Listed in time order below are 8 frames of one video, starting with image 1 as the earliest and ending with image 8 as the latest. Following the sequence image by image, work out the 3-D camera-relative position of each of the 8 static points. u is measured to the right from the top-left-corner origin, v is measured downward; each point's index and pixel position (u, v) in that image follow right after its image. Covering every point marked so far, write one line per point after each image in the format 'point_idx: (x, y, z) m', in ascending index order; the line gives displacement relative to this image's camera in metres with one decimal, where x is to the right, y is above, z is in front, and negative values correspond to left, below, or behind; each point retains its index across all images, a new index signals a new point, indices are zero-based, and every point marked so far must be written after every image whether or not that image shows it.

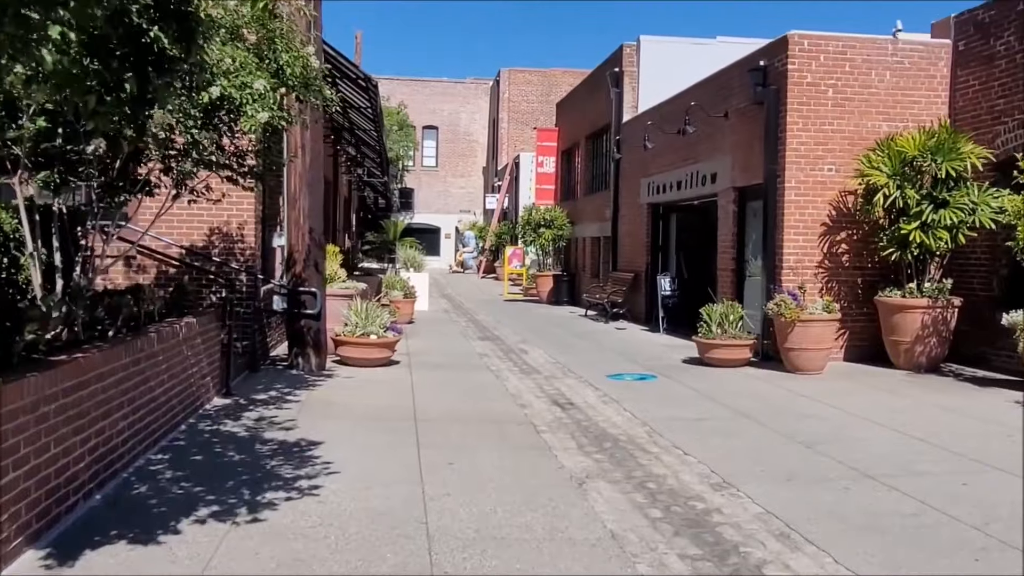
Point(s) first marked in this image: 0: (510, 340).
0: (0.0, -0.9, +15.0) m
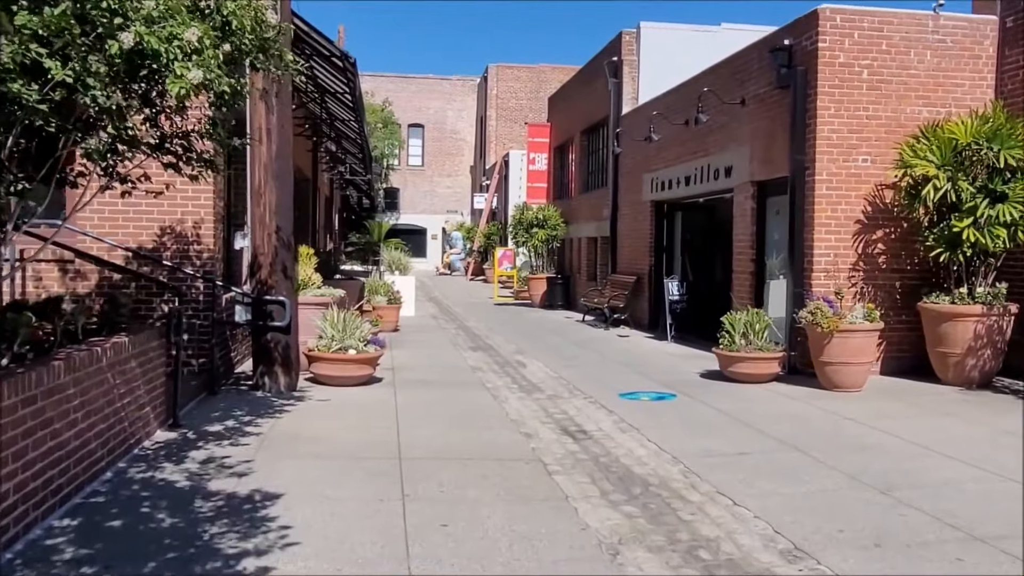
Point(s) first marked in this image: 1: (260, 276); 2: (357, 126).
0: (-0.1, -1.0, +13.7) m
1: (-2.5, +0.1, +8.7) m
2: (-2.8, +2.9, +15.9) m
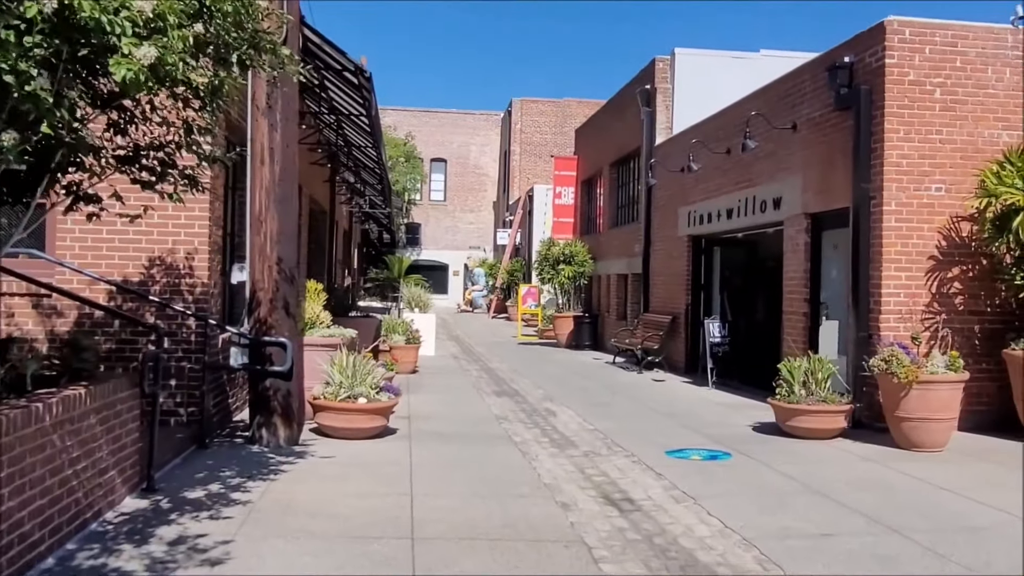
0: (+0.3, -1.6, +12.6) m
1: (-2.2, -0.2, +7.7) m
2: (-2.3, +2.3, +15.0) m
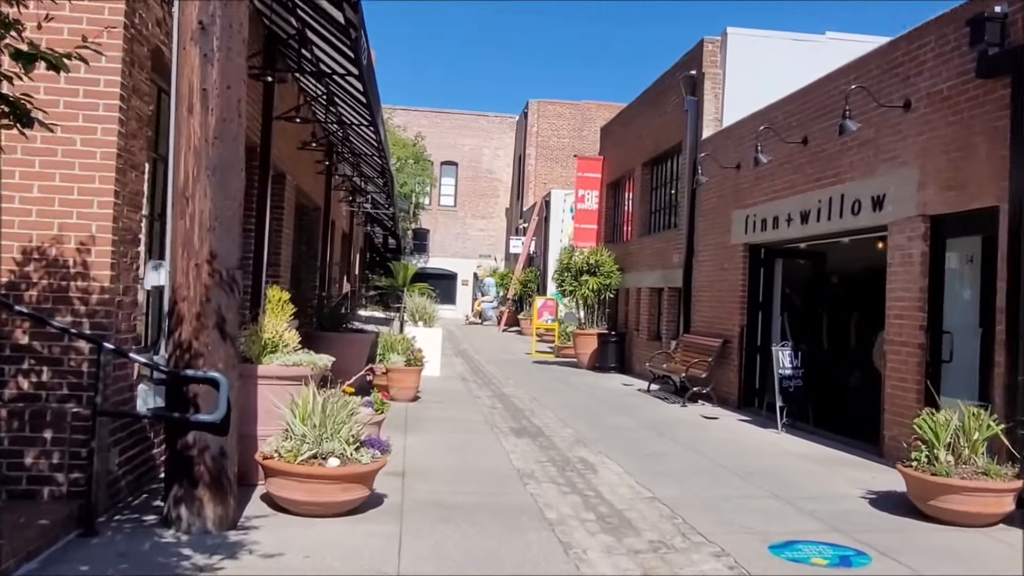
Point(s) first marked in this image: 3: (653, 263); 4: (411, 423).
0: (+0.6, -1.7, +10.0) m
1: (-2.0, -0.3, +5.2) m
2: (-1.9, +2.1, +12.5) m
3: (+2.9, +0.5, +18.1) m
4: (-1.2, -1.6, +10.5) m
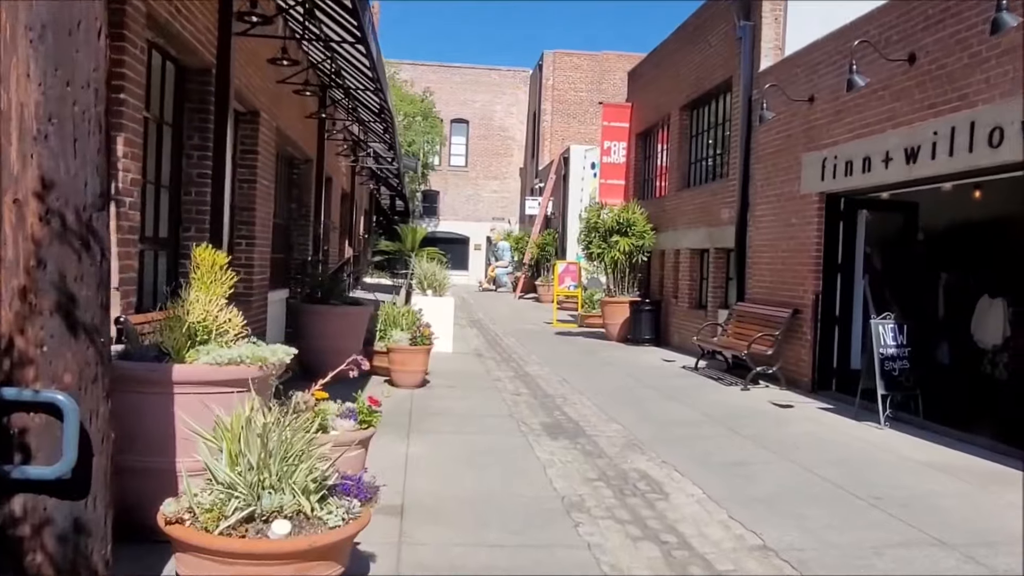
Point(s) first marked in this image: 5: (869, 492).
0: (+0.9, -1.4, +7.8) m
1: (-1.7, -0.1, +3.0) m
2: (-1.6, +2.6, +10.2) m
3: (+3.3, +1.2, +15.8) m
4: (-0.9, -1.2, +8.3) m
5: (+2.5, -1.4, +6.1) m
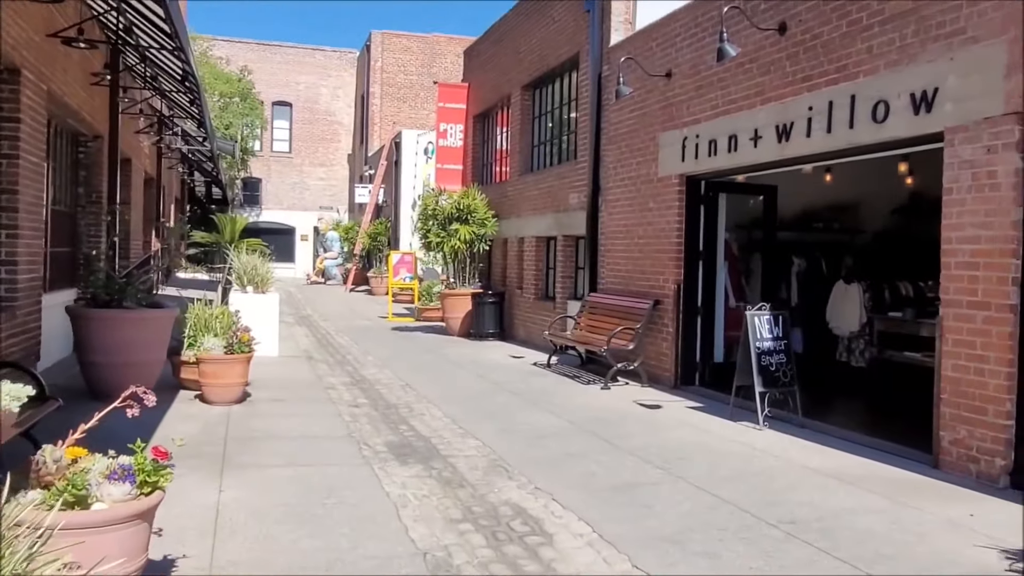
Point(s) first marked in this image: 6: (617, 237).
0: (-0.3, -1.3, +6.6) m
1: (-2.0, -0.2, +1.4) m
2: (-3.3, +2.6, +8.4) m
3: (+0.5, +1.4, +14.9) m
4: (-2.1, -1.2, +6.8) m
5: (+1.6, -1.3, +5.3) m
6: (+1.4, +0.7, +11.8) m
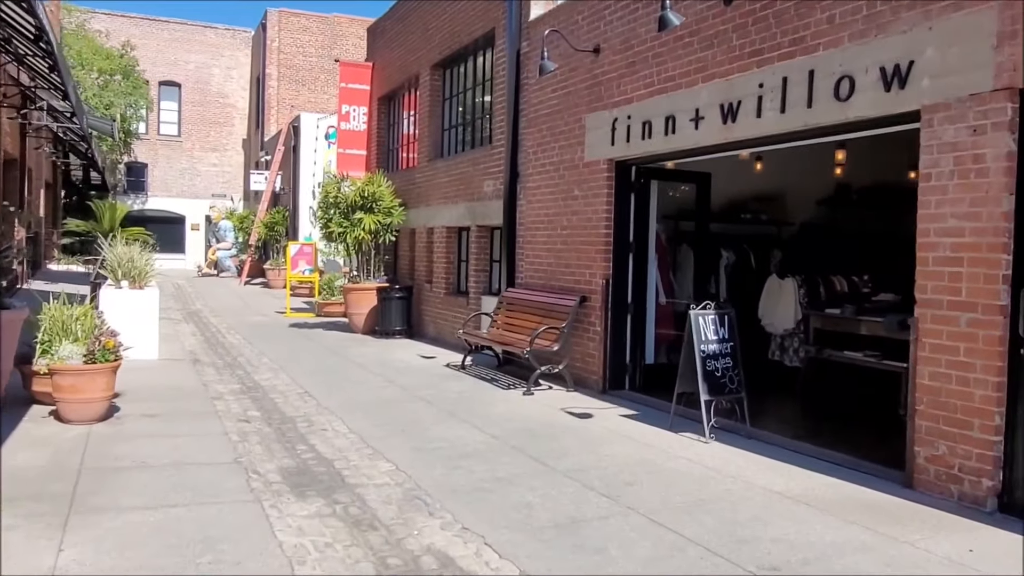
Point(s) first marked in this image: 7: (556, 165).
0: (-0.8, -1.3, +5.5) m
1: (-1.9, -0.2, +0.1) m
2: (-4.0, +2.6, +6.9) m
3: (-0.9, +1.5, +13.8) m
4: (-2.6, -1.2, +5.5) m
5: (+1.2, -1.3, +4.4) m
6: (+0.3, +0.7, +10.9) m
7: (+0.5, +1.4, +10.4) m
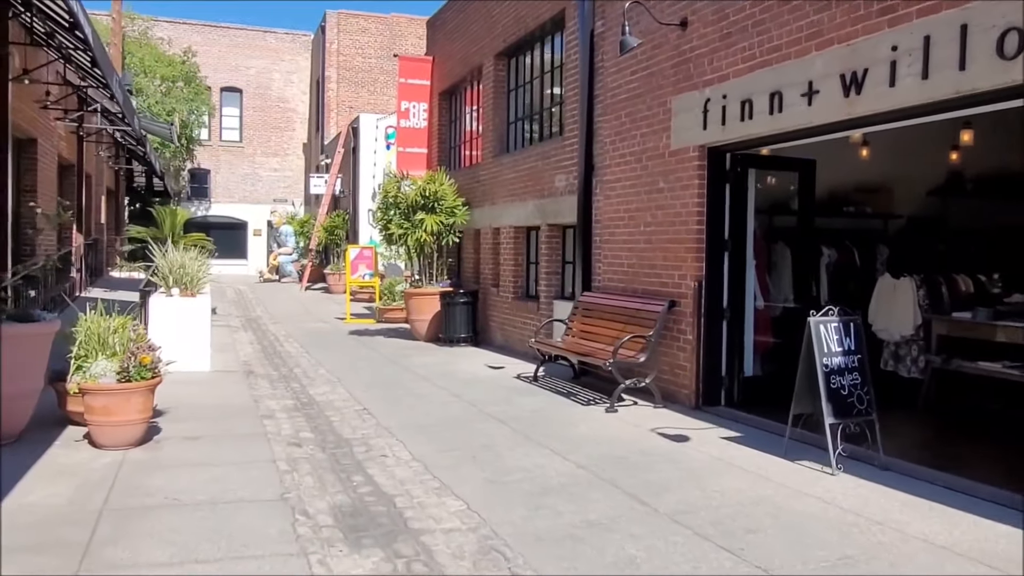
0: (-0.3, -1.3, +4.6) m
1: (-1.8, -0.3, -0.7) m
2: (-3.4, +2.5, +6.2) m
3: (+0.1, +1.4, +12.9) m
4: (-2.1, -1.3, +4.7) m
5: (+1.7, -1.4, +3.3) m
6: (+1.2, +0.7, +9.8) m
7: (+1.3, +1.4, +9.3) m
